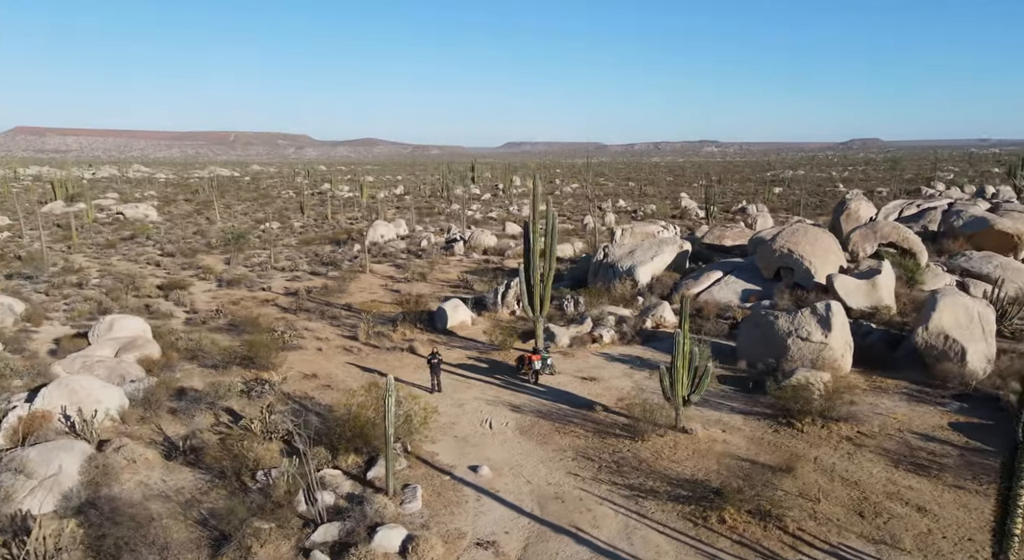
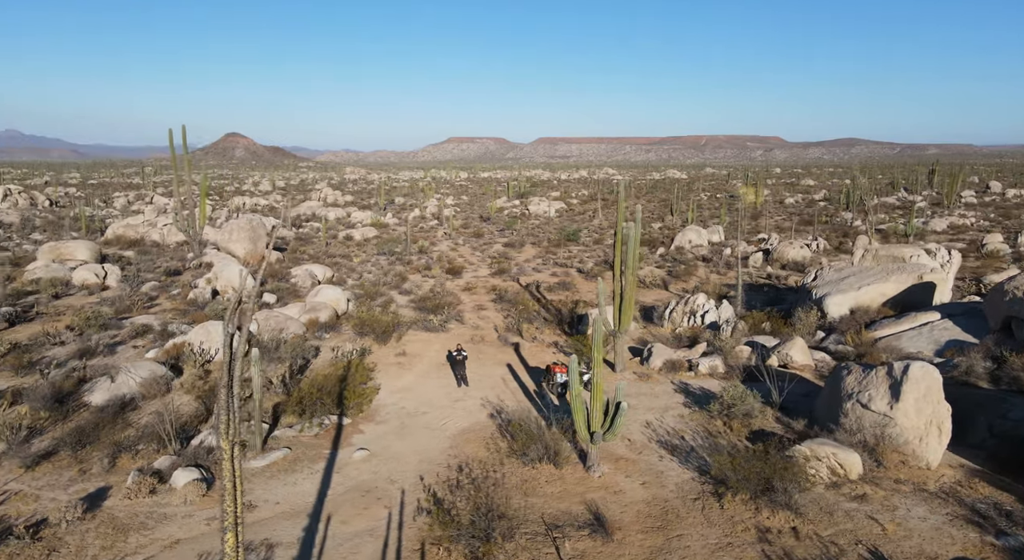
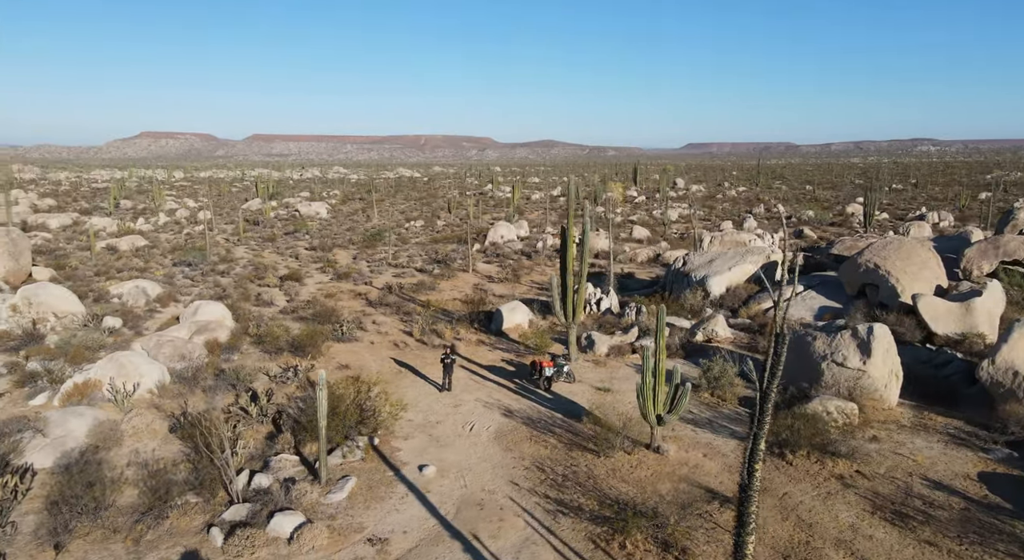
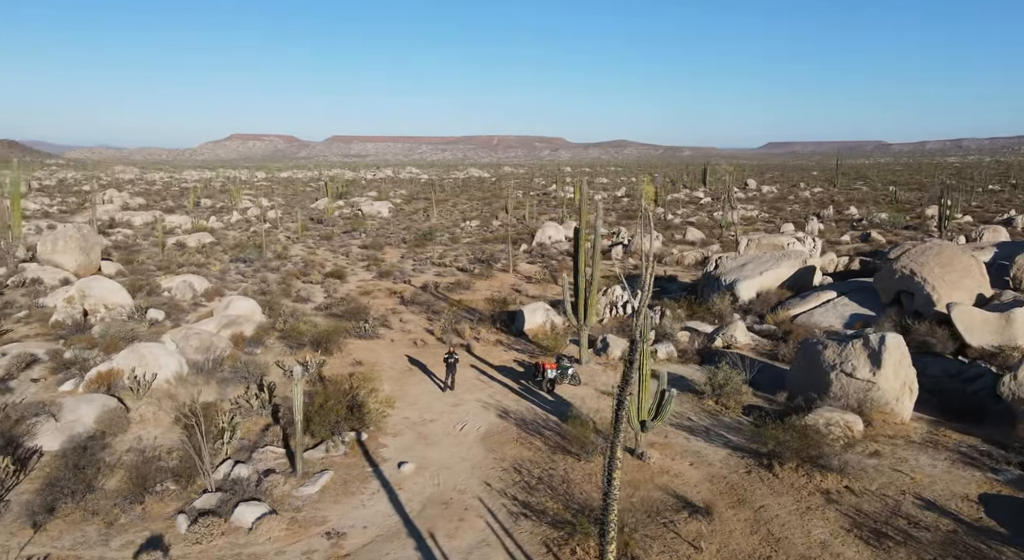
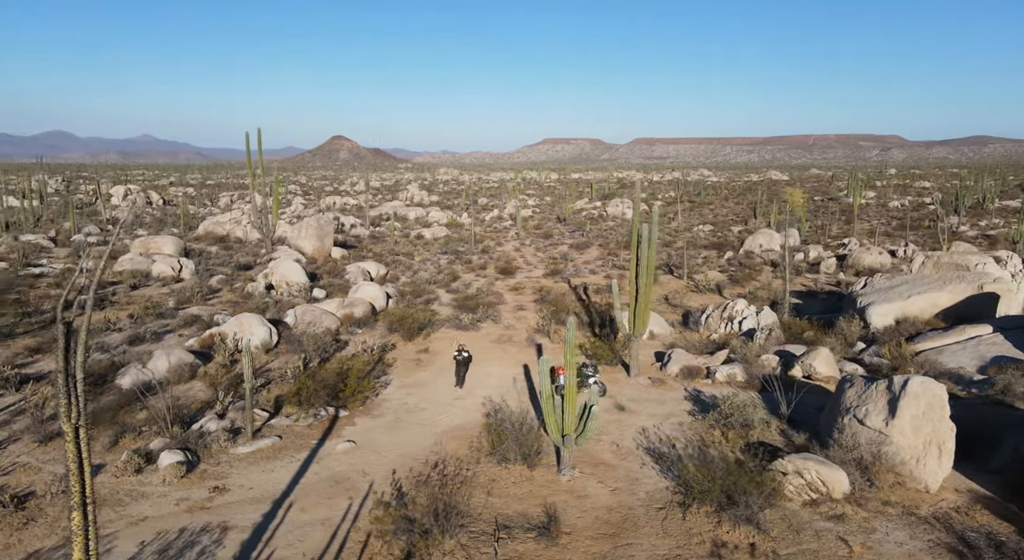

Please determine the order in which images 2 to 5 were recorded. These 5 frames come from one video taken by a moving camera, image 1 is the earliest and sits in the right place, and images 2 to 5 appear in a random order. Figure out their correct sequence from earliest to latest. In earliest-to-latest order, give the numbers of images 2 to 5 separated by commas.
3, 4, 2, 5
